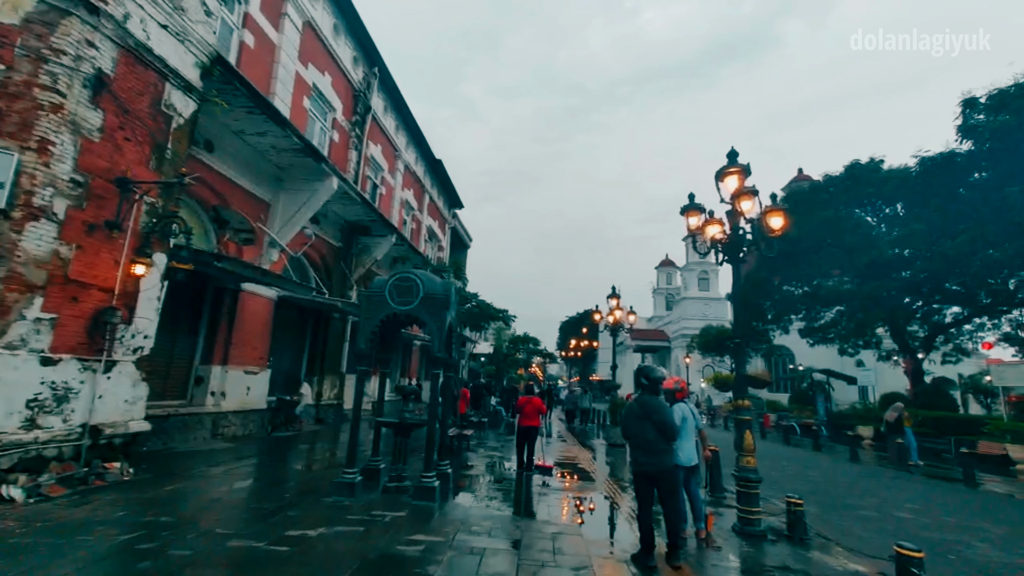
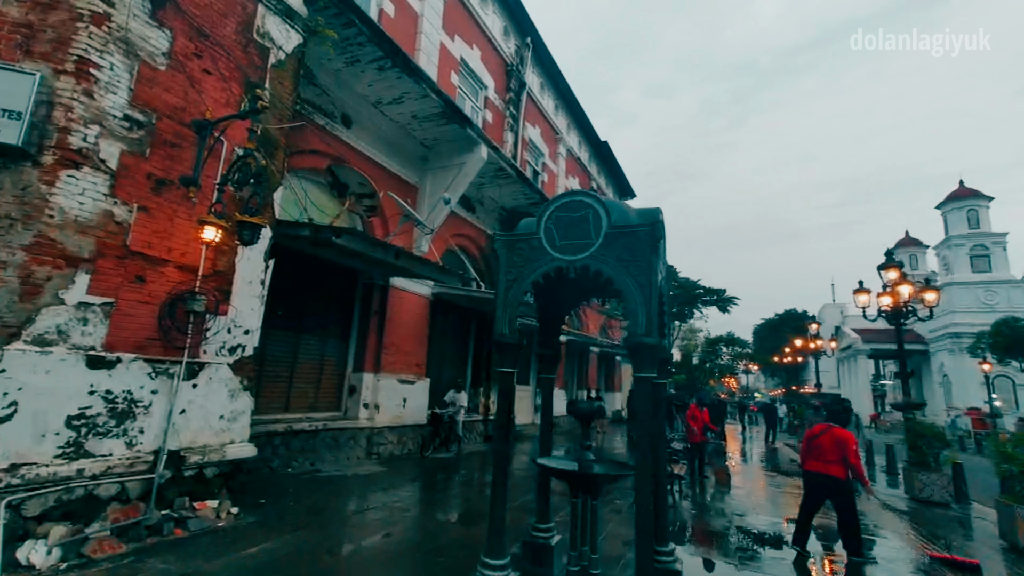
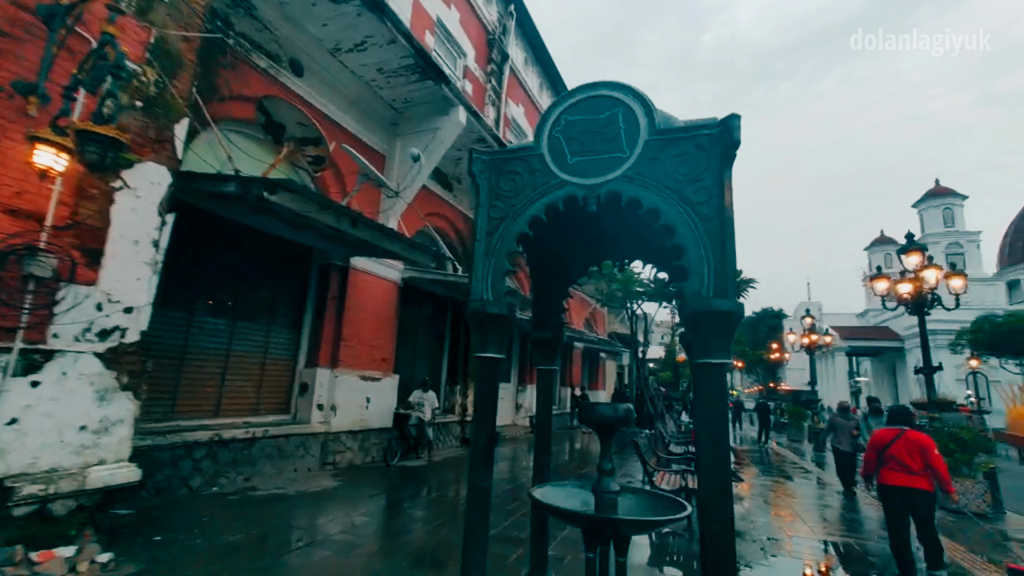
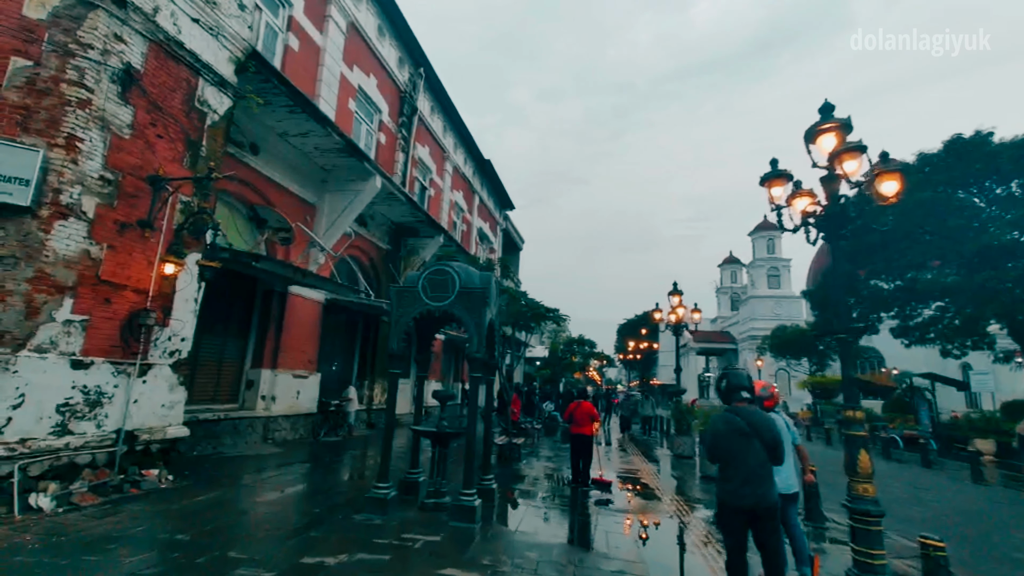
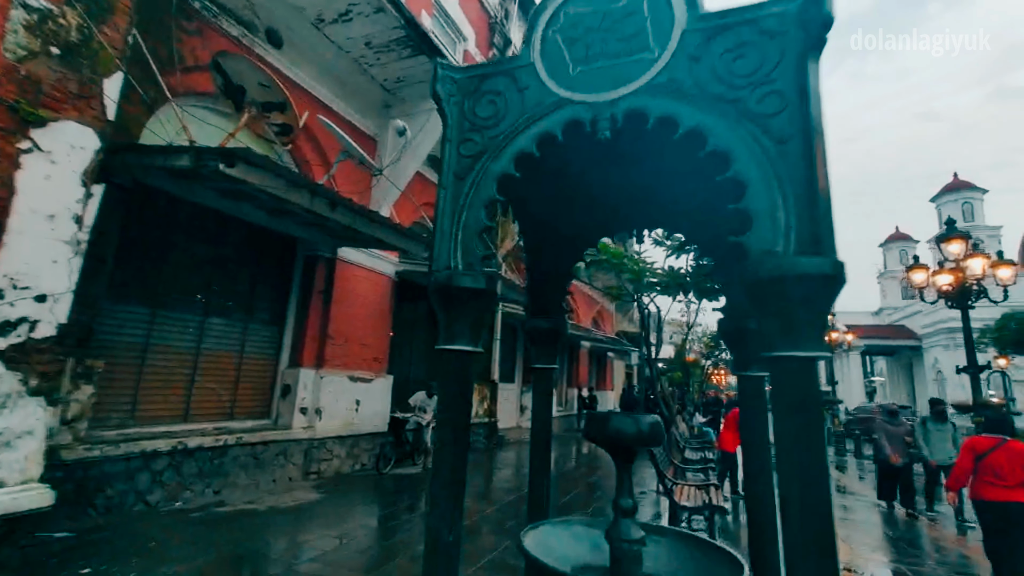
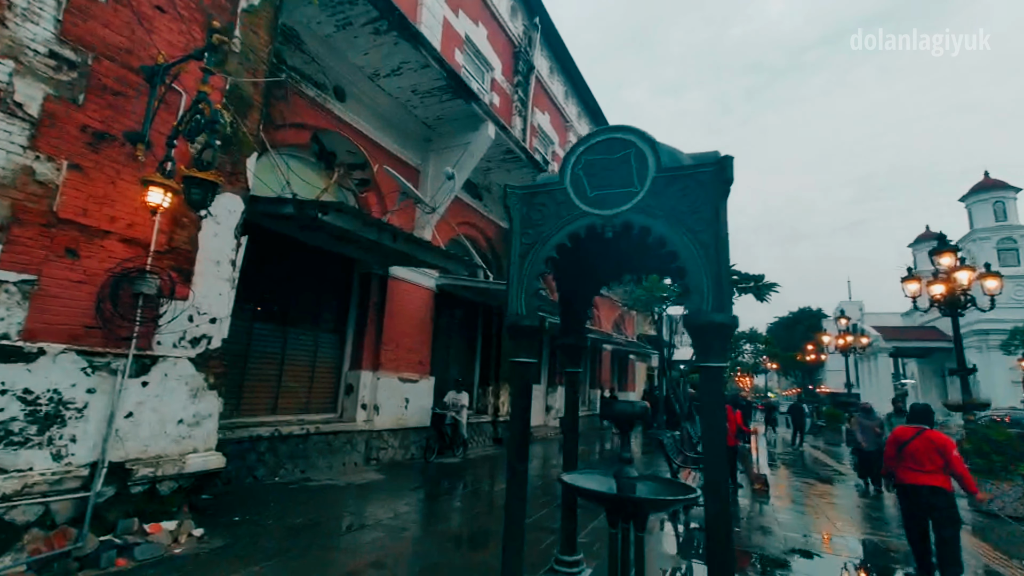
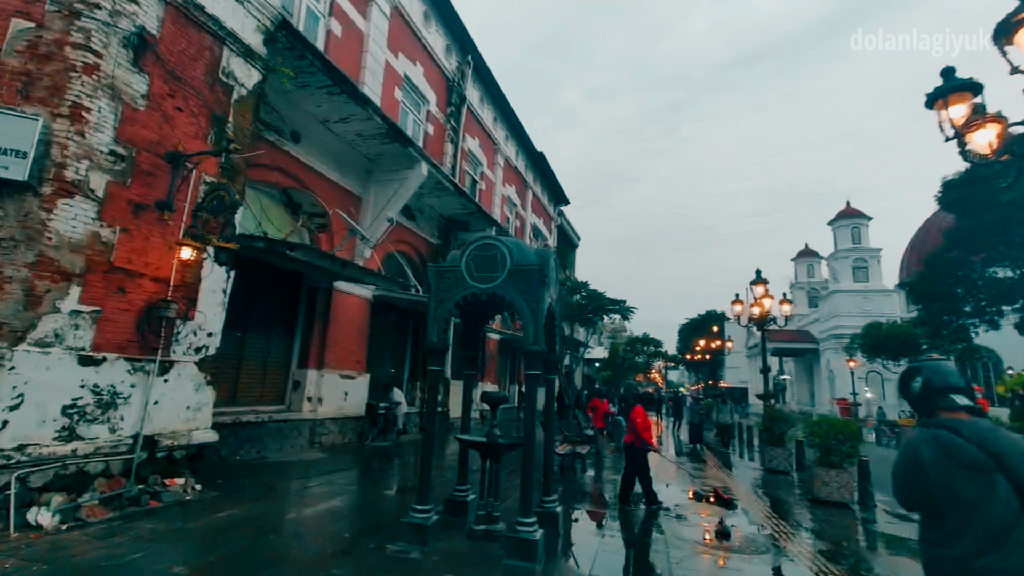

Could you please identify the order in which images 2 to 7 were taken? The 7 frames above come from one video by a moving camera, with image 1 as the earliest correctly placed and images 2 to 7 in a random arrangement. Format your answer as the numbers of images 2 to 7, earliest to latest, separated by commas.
4, 7, 2, 6, 3, 5
